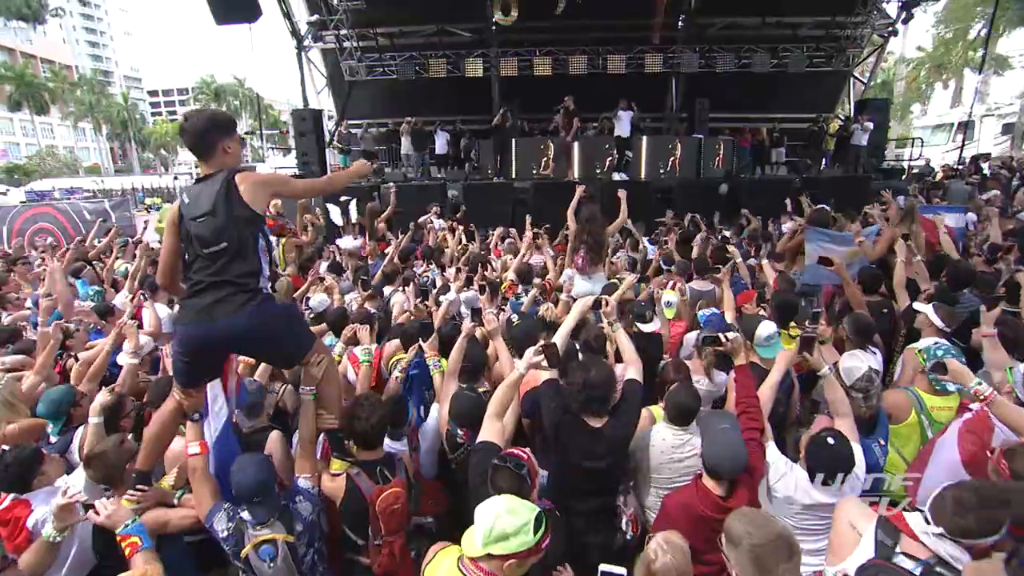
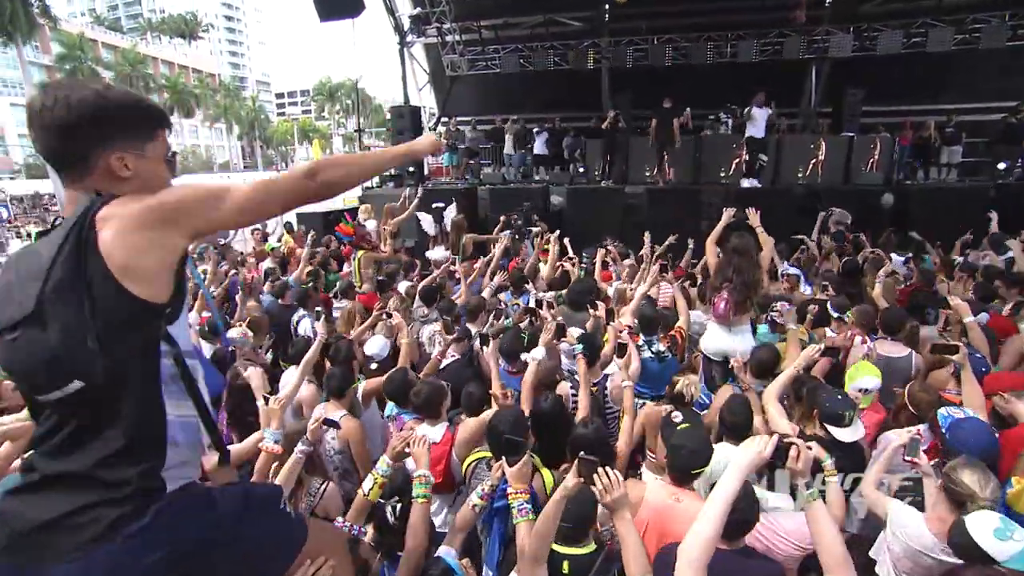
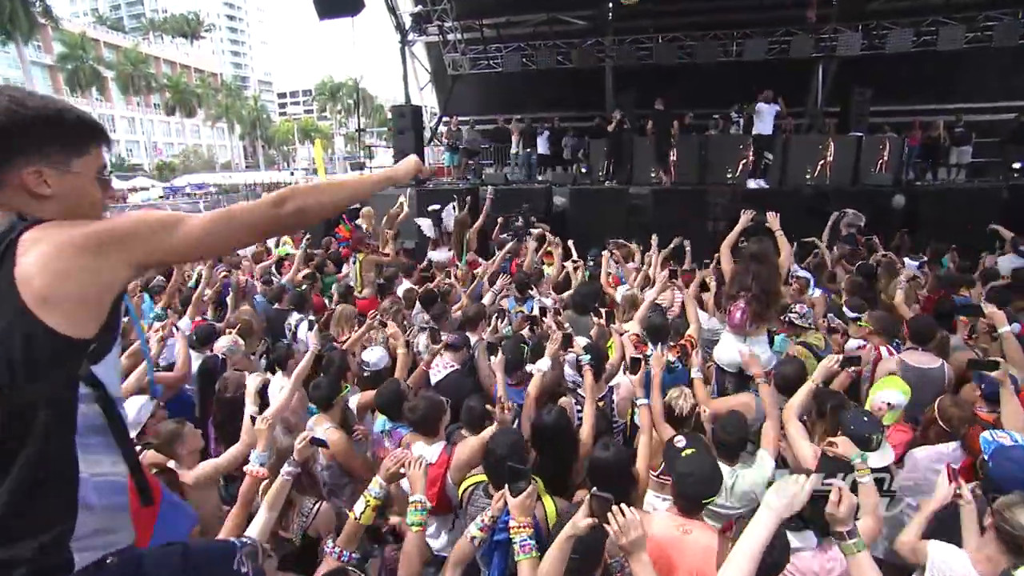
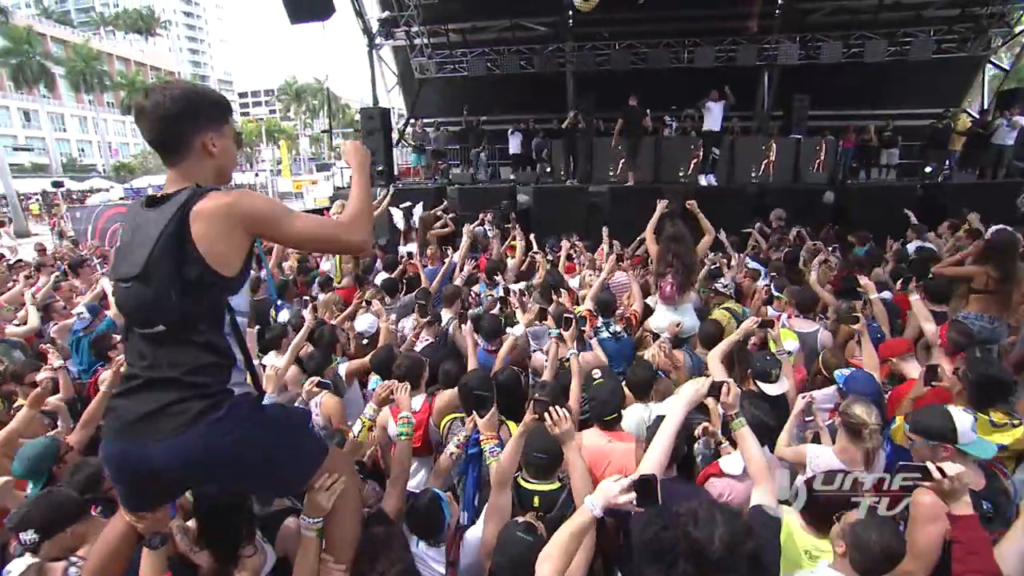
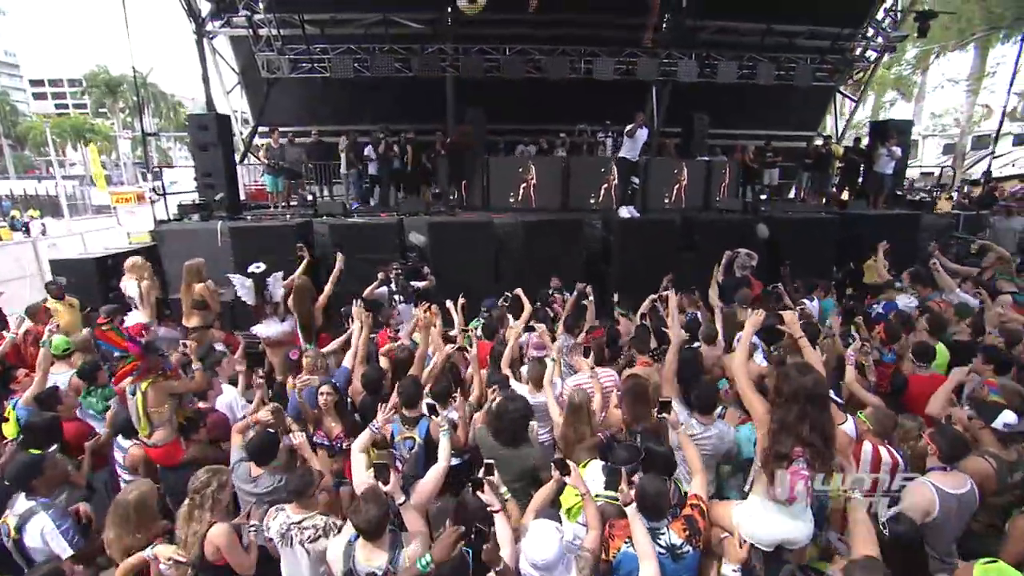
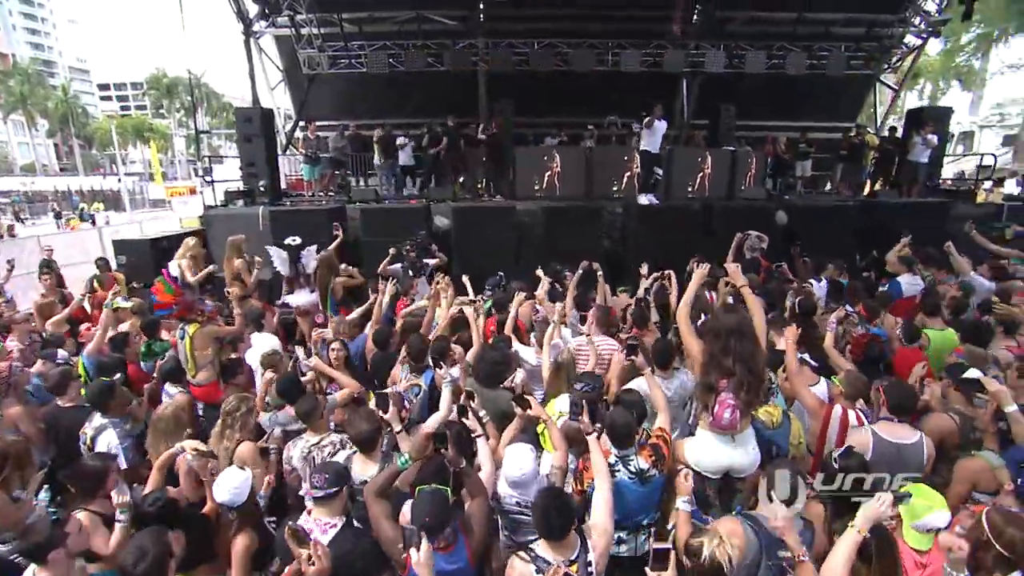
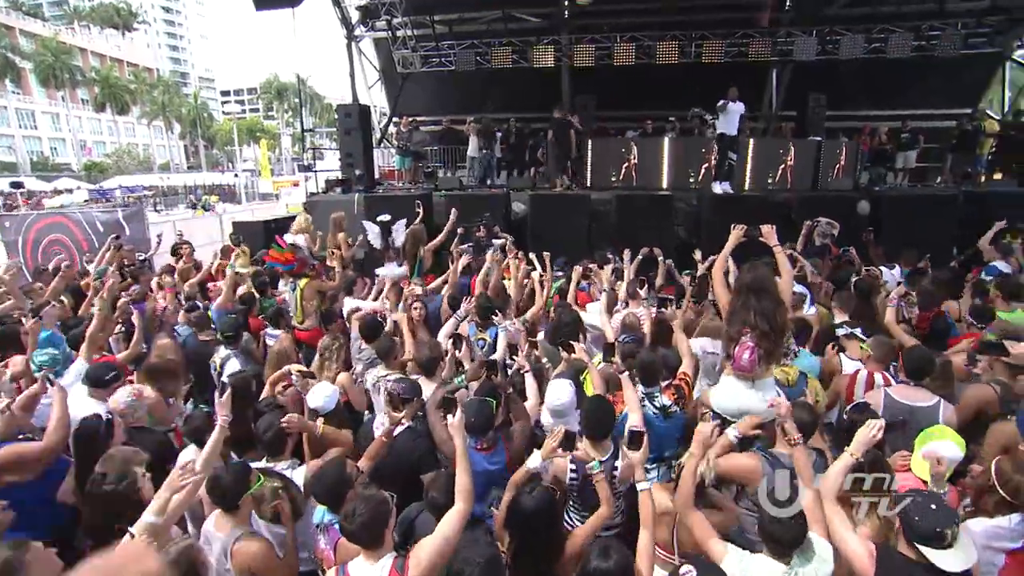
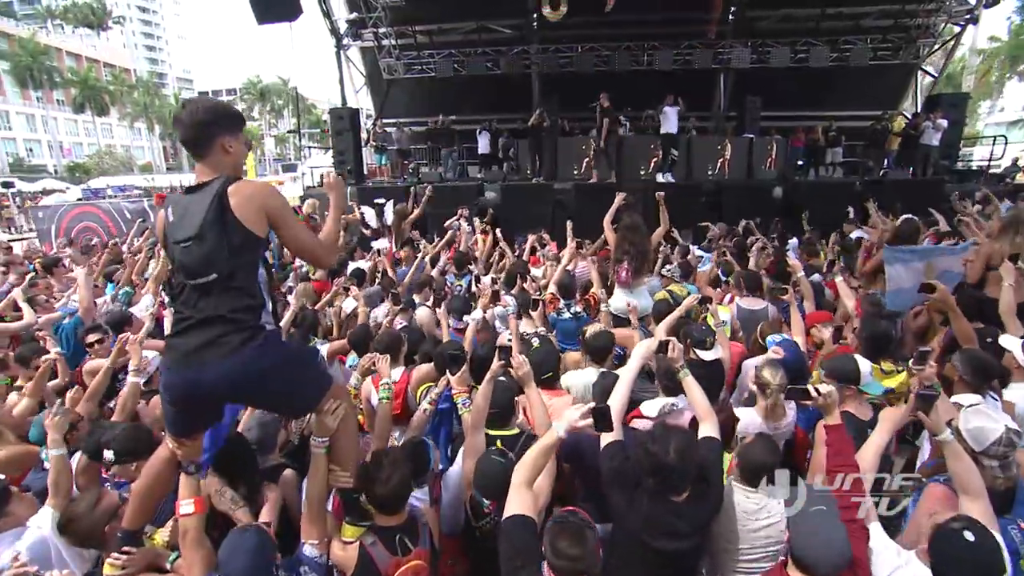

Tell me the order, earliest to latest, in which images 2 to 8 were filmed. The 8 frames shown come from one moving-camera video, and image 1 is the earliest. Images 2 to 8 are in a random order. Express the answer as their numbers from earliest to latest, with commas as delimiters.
8, 4, 2, 3, 7, 6, 5
